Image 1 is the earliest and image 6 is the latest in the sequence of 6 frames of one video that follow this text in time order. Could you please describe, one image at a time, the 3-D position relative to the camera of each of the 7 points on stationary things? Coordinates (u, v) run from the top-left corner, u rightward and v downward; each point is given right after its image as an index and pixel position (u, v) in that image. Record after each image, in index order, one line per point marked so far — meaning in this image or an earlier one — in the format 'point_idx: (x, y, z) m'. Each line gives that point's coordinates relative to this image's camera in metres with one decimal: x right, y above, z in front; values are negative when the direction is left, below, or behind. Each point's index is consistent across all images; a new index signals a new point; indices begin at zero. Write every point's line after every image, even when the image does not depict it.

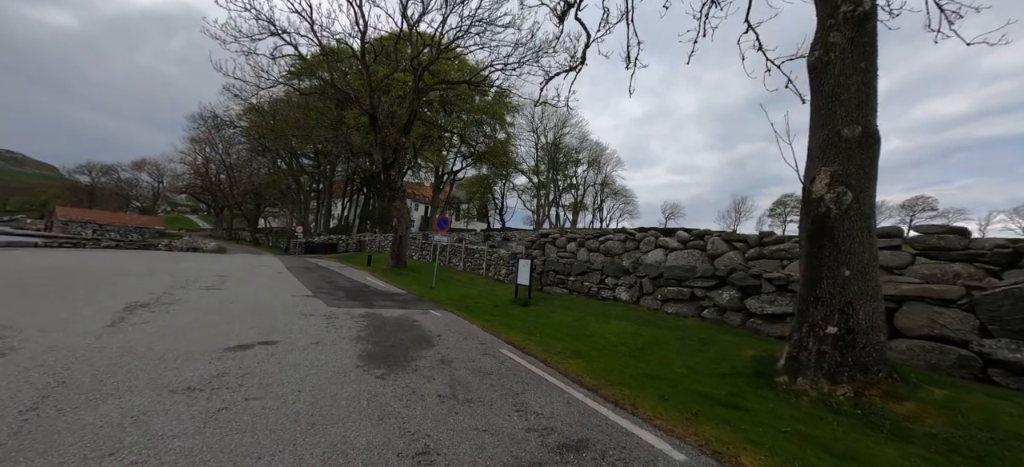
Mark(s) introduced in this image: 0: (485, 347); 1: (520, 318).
0: (-0.4, -1.8, +6.0) m
1: (+0.2, -2.0, +9.1) m
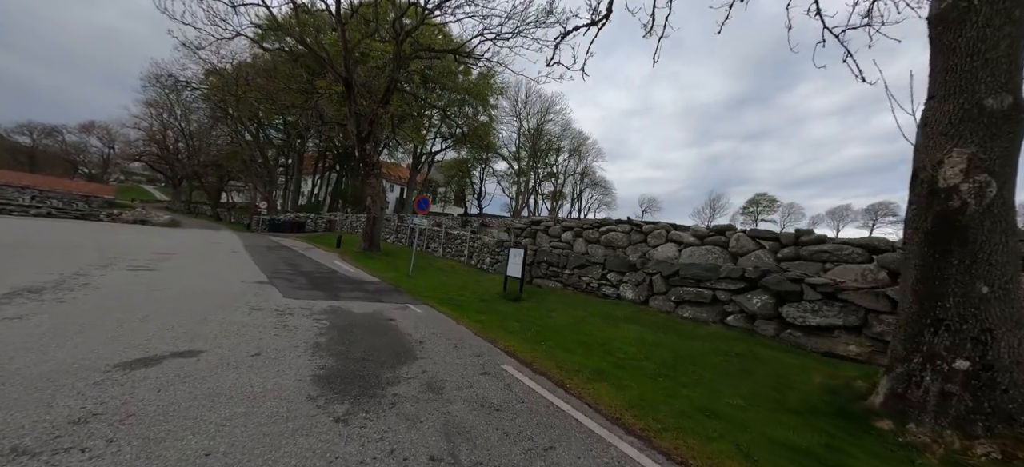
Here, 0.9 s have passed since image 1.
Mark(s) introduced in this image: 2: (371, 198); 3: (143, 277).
0: (-0.4, -1.6, +4.7) m
1: (+0.1, -1.7, +7.8) m
2: (-7.2, +1.8, +19.1) m
3: (-8.3, -1.0, +8.6) m
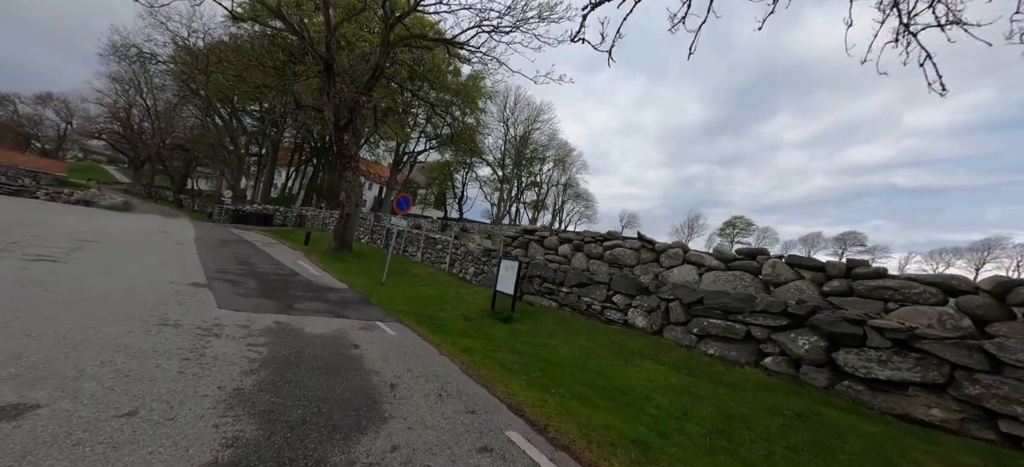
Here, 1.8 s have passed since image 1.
0: (-0.3, -1.7, +3.3) m
1: (0.0, -1.9, +6.4) m
2: (-7.7, +1.8, +17.4) m
3: (-8.4, -0.6, +6.8) m
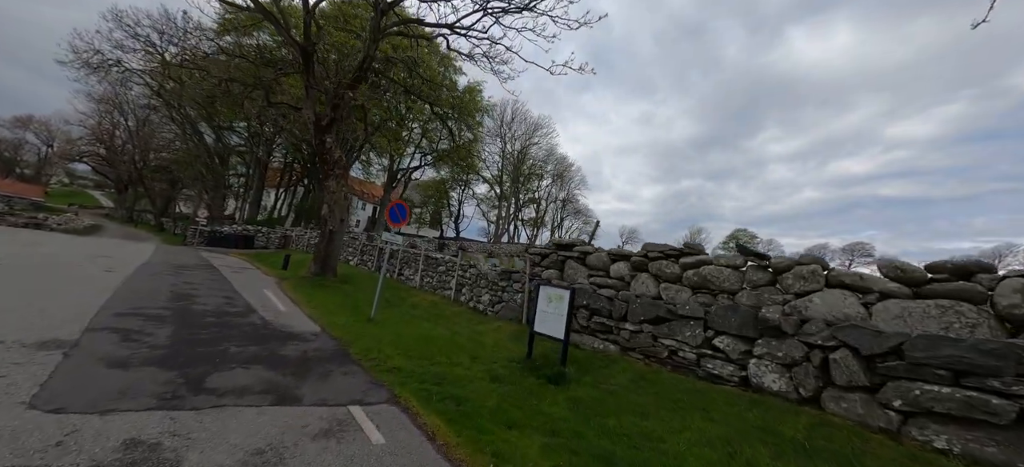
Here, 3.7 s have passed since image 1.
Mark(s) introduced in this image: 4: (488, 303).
0: (+0.5, -1.6, +0.6) m
1: (+0.7, -2.0, +3.6) m
2: (-7.1, +1.0, +14.7) m
3: (-7.6, -0.9, +3.9) m
4: (-0.6, -1.8, +10.0) m
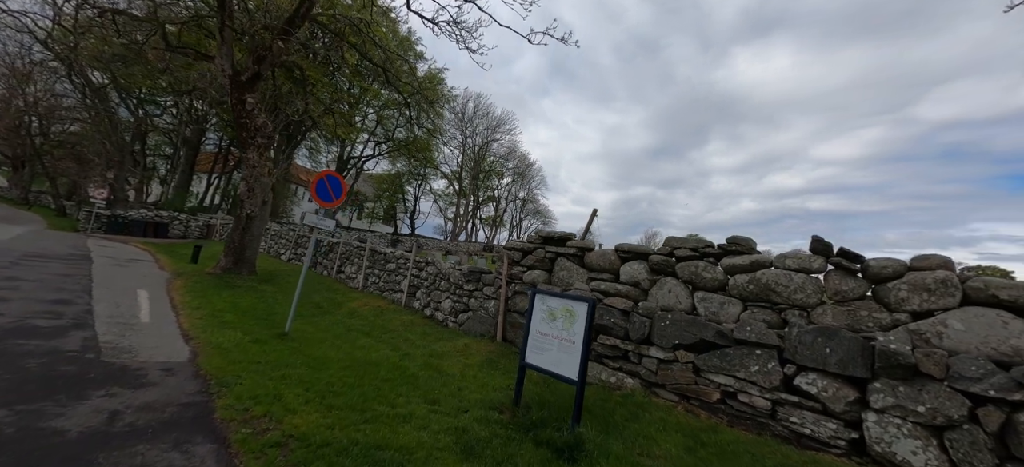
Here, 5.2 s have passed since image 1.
0: (+0.9, -1.5, -1.5) m
1: (+0.8, -1.8, +1.6) m
2: (-8.2, +1.5, +11.7) m
3: (-7.5, -0.5, +0.9) m
4: (-1.3, -1.6, +7.8) m
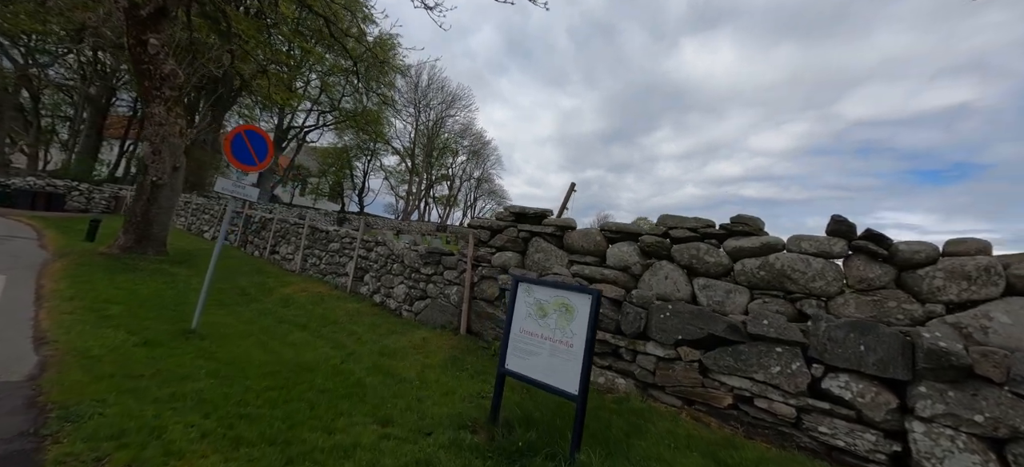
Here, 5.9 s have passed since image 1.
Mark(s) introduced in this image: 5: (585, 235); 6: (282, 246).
0: (+1.4, -1.5, -2.2) m
1: (+0.9, -1.7, +0.9) m
2: (-9.2, +2.2, +9.7) m
3: (-7.3, -0.3, -0.8) m
4: (-1.9, -1.1, +6.8) m
5: (+1.0, 0.0, +5.1) m
6: (-6.5, -0.4, +10.8) m
